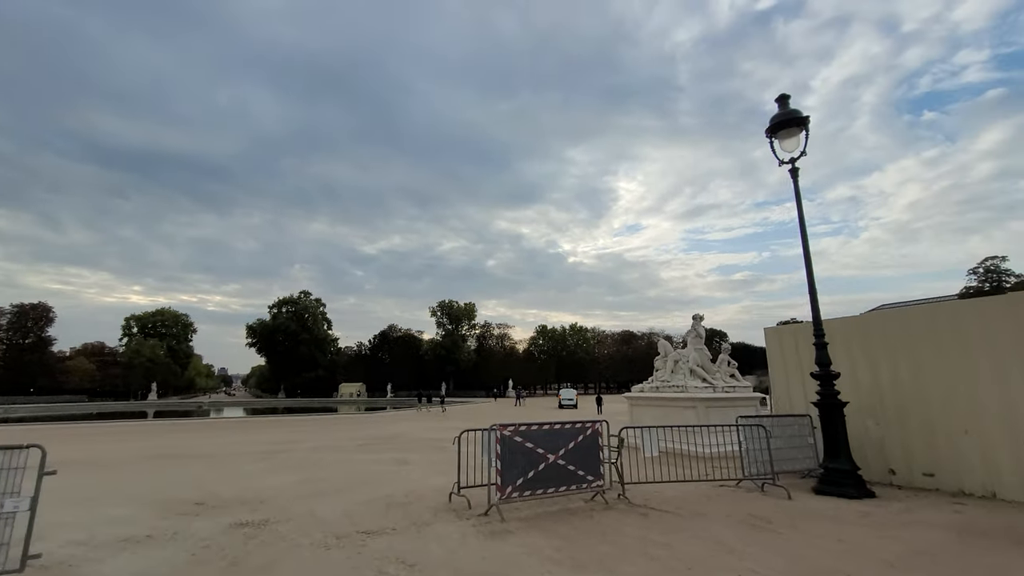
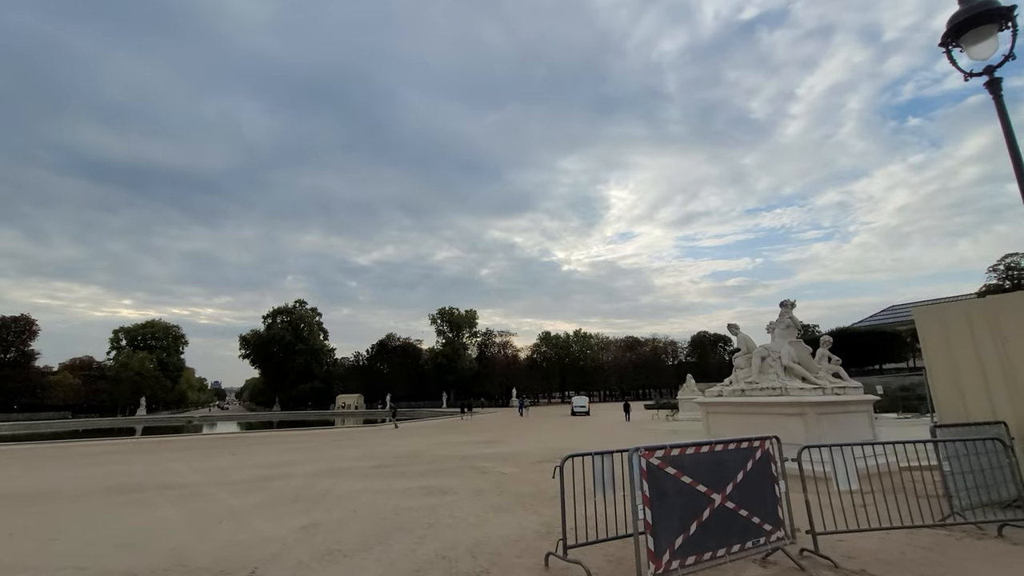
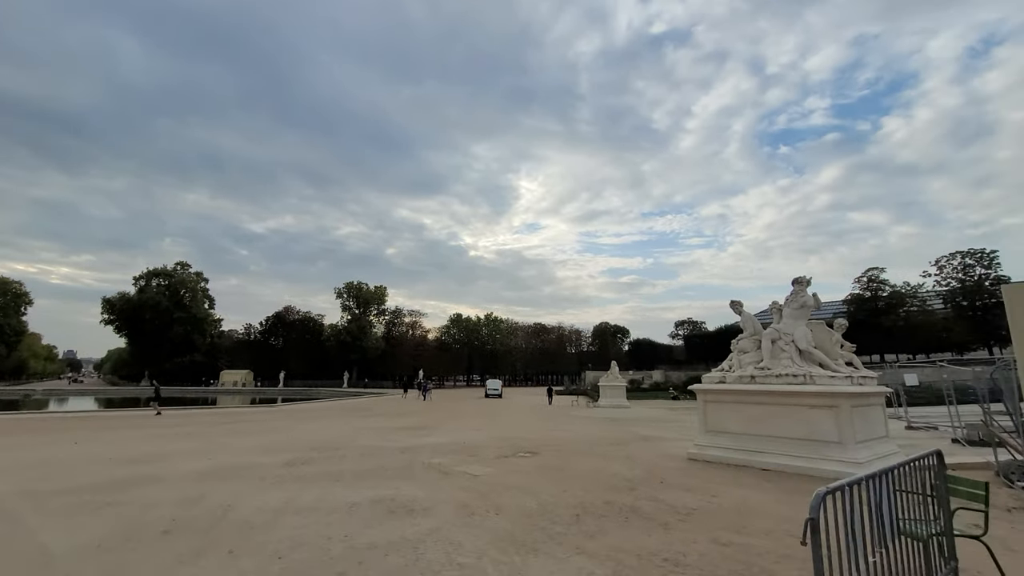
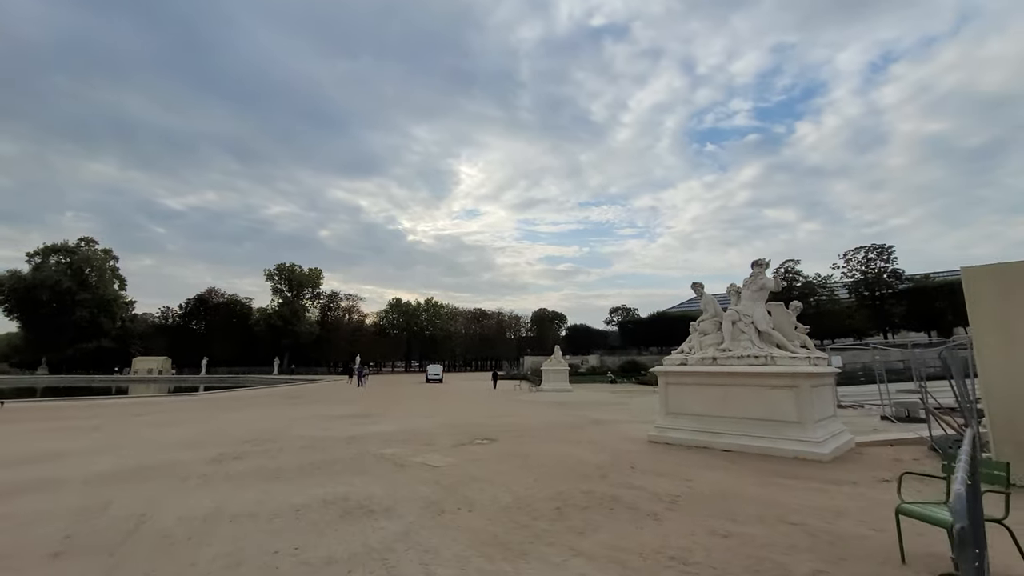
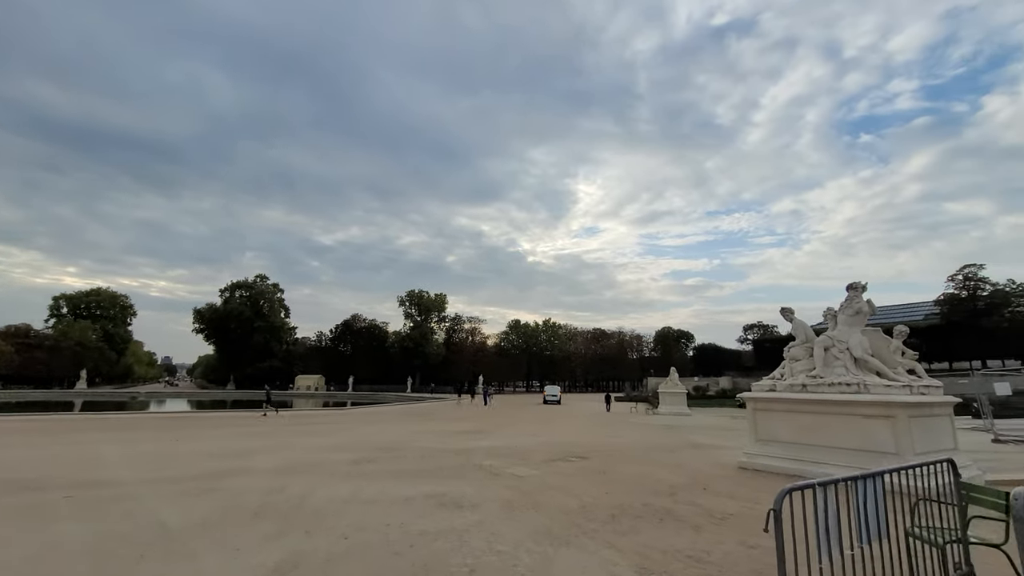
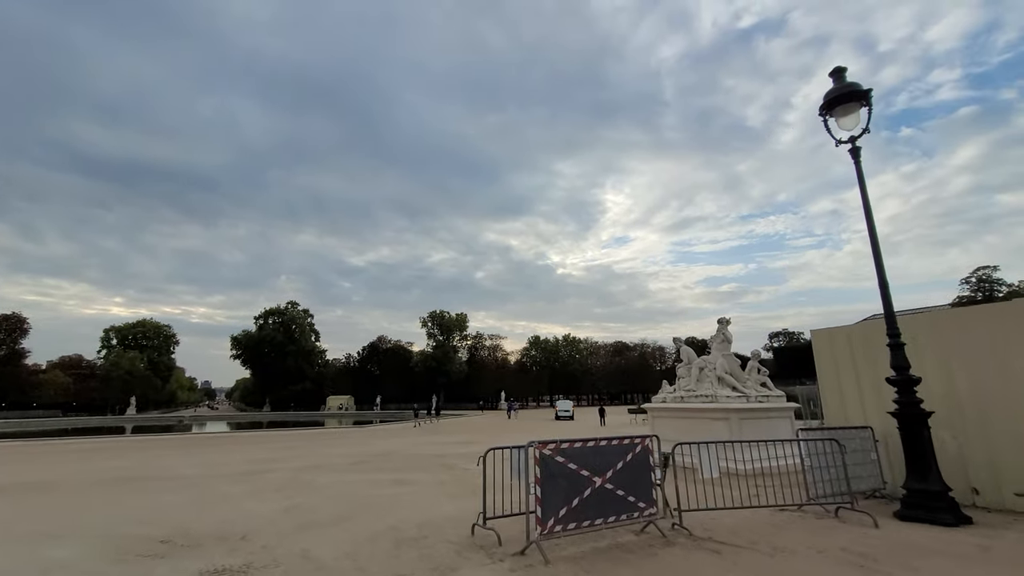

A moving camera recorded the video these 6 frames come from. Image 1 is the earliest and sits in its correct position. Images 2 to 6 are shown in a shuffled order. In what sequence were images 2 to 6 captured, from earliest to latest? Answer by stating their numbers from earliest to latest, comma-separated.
6, 2, 5, 3, 4
